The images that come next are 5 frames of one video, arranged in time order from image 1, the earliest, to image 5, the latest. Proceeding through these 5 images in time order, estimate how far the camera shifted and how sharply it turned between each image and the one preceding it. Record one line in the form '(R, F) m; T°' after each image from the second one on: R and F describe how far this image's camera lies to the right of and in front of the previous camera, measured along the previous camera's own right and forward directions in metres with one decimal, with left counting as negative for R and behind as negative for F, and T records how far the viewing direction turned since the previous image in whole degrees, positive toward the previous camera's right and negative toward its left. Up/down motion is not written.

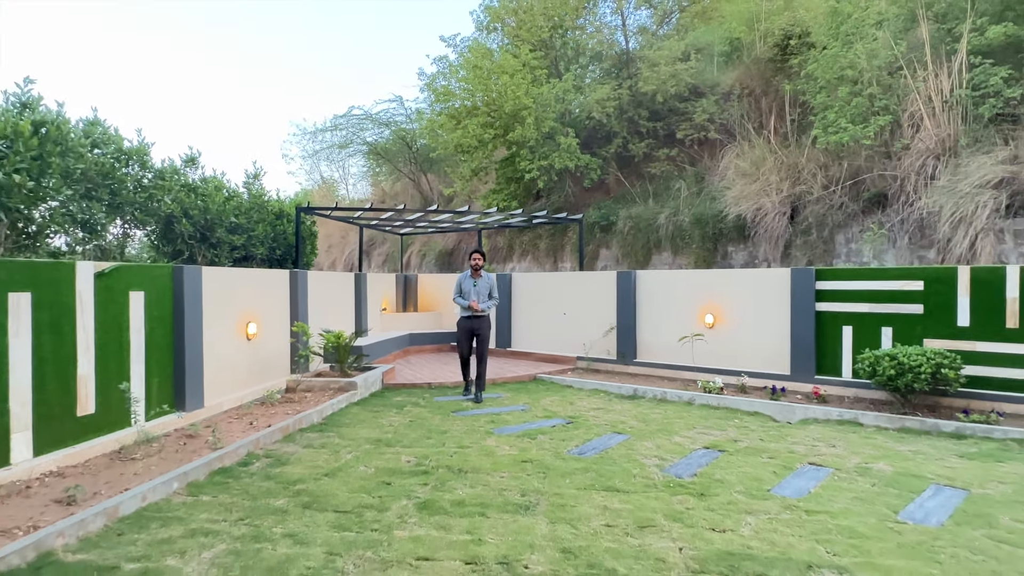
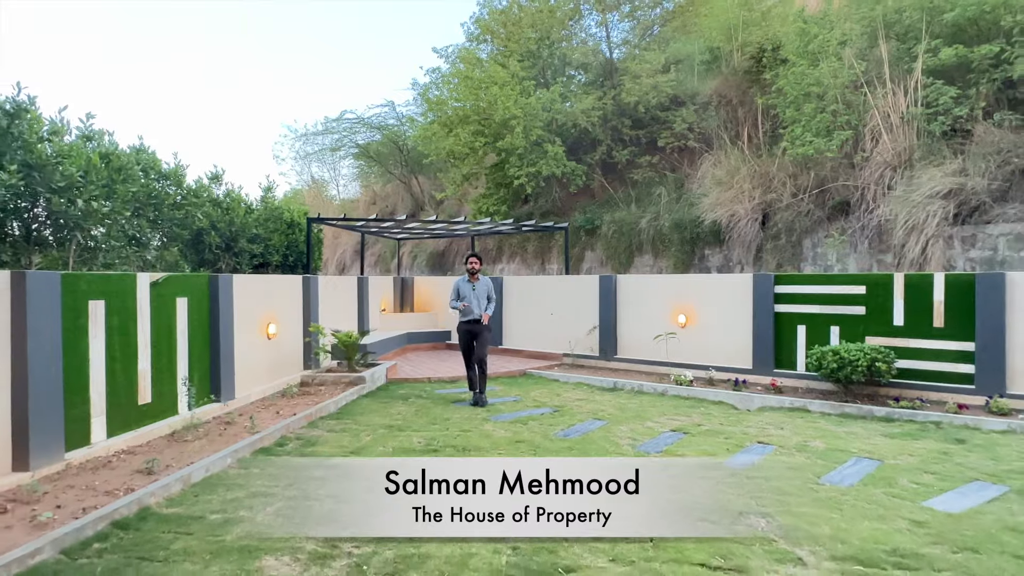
(-0.1, -0.8) m; +1°
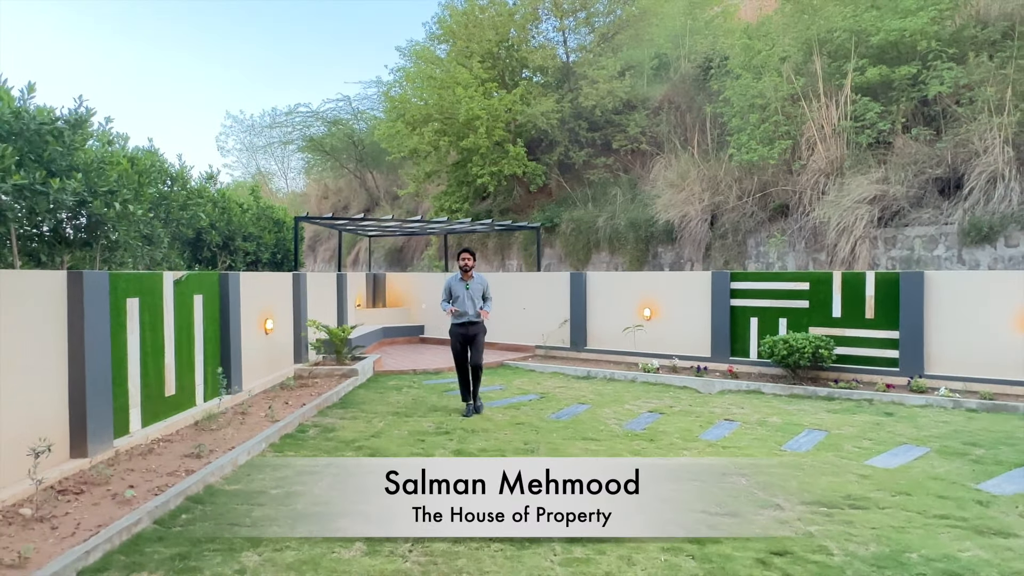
(-0.6, -0.6) m; +6°
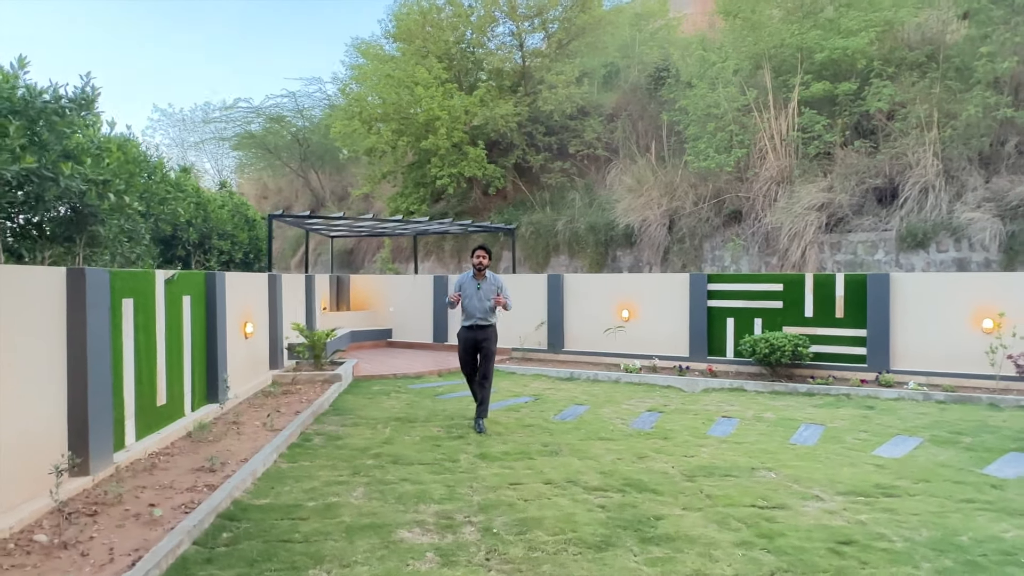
(-0.8, +0.1) m; +6°
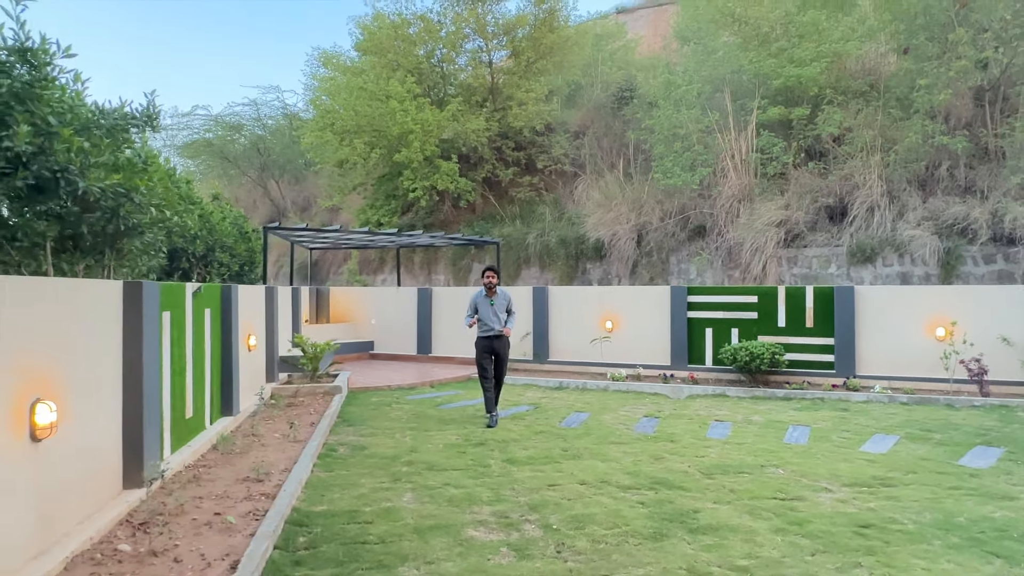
(-0.7, -0.2) m; +5°
